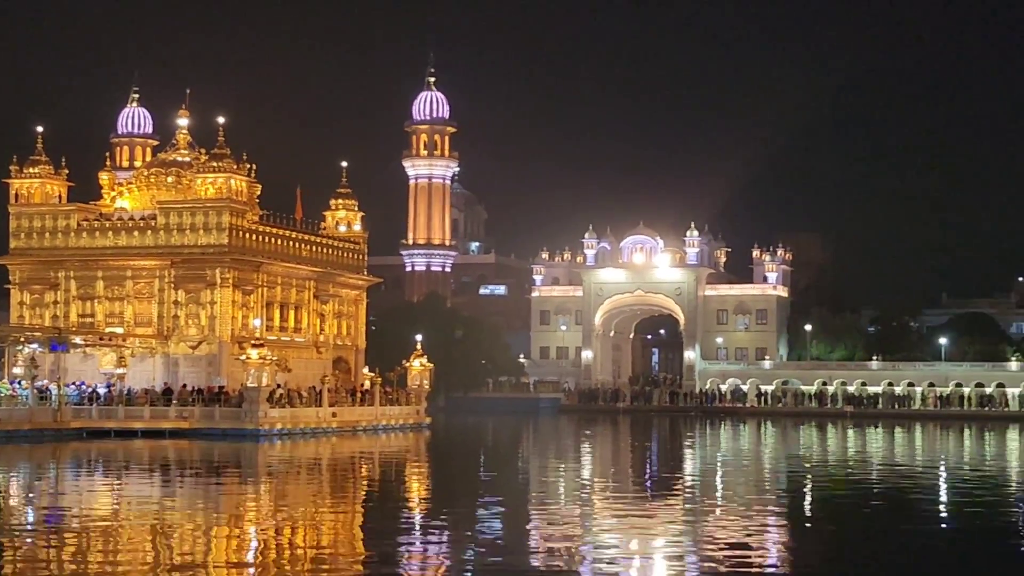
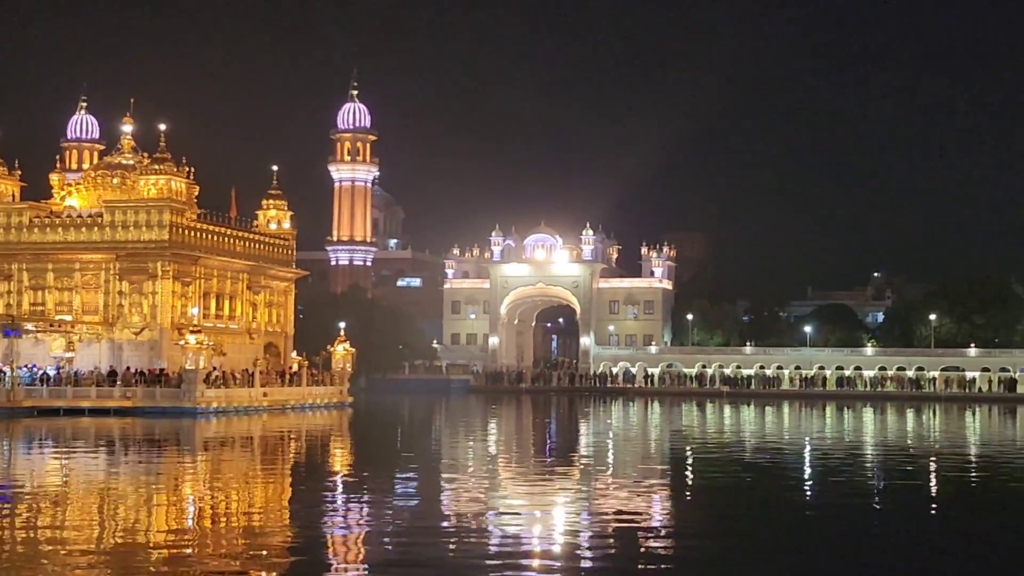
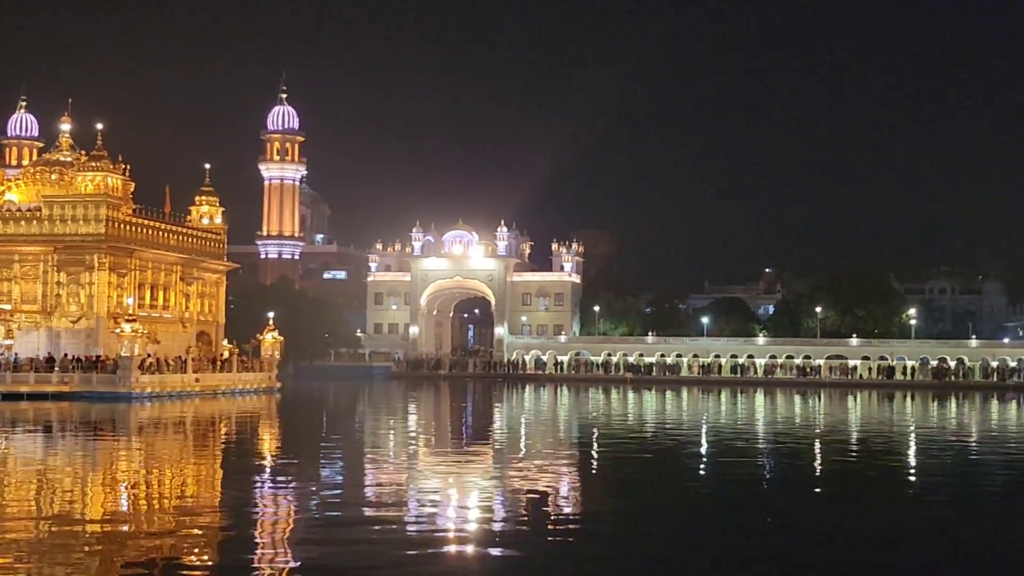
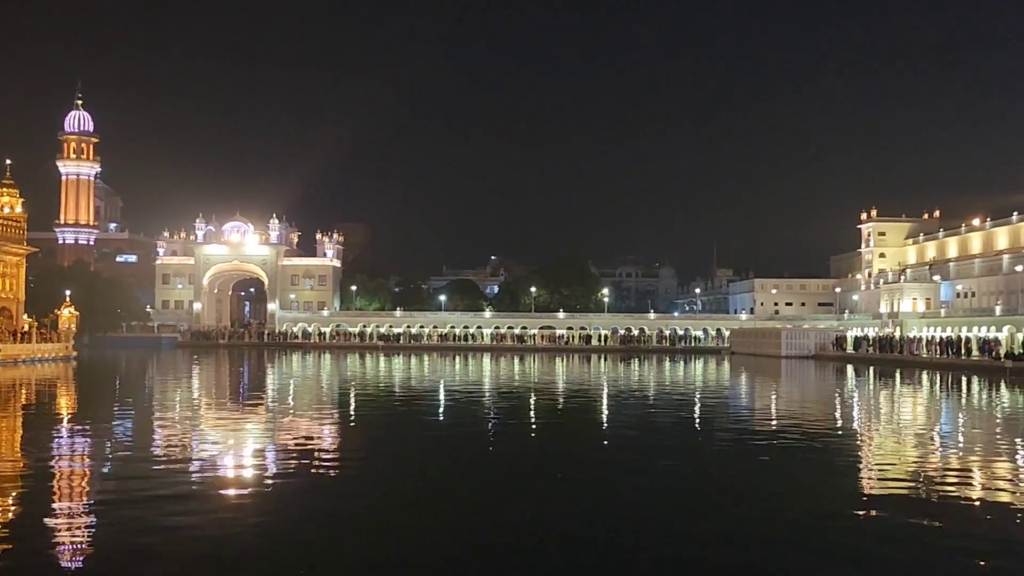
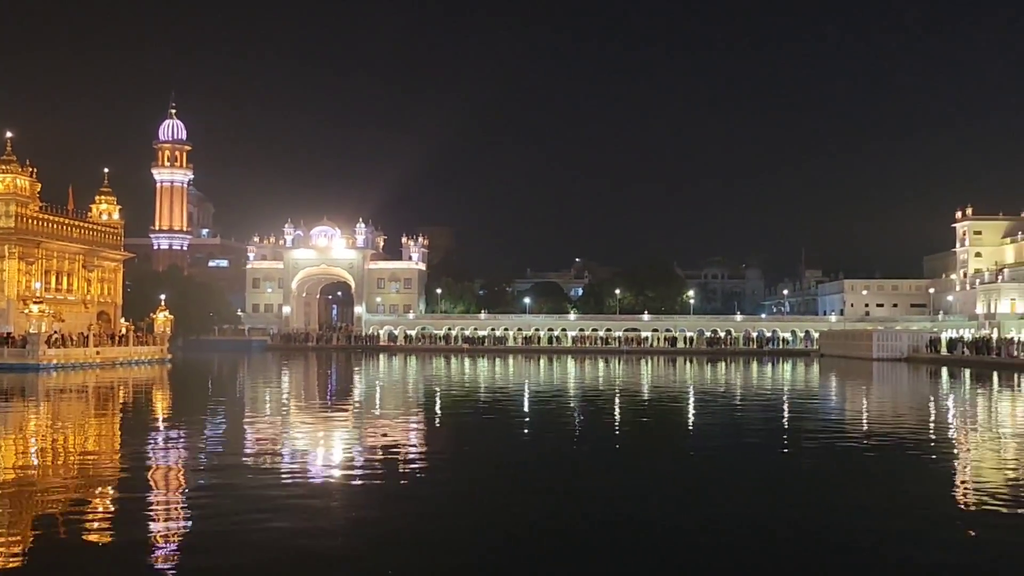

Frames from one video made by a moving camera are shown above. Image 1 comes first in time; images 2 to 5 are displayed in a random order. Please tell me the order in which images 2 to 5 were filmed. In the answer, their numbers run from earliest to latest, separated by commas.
2, 3, 5, 4
